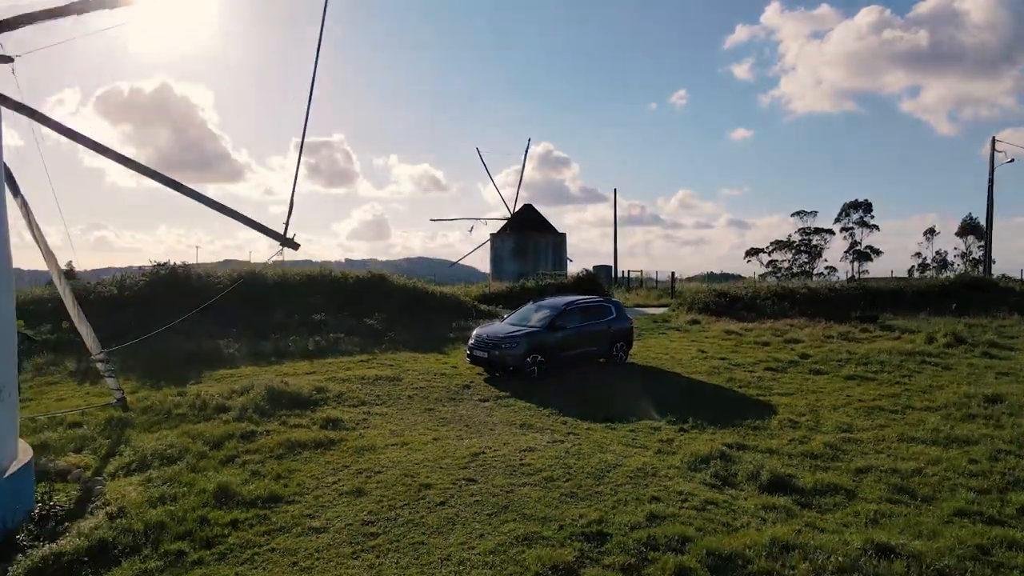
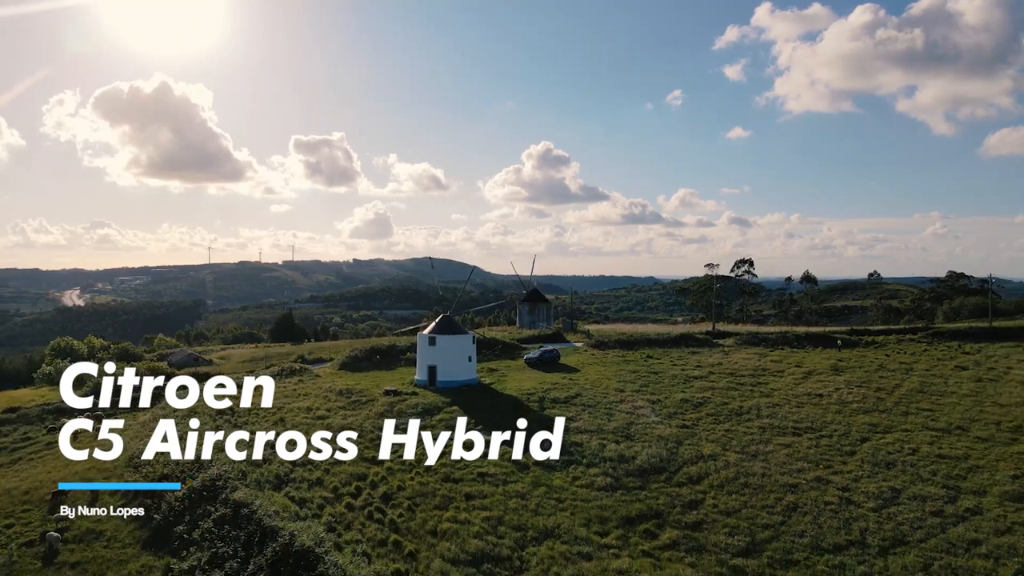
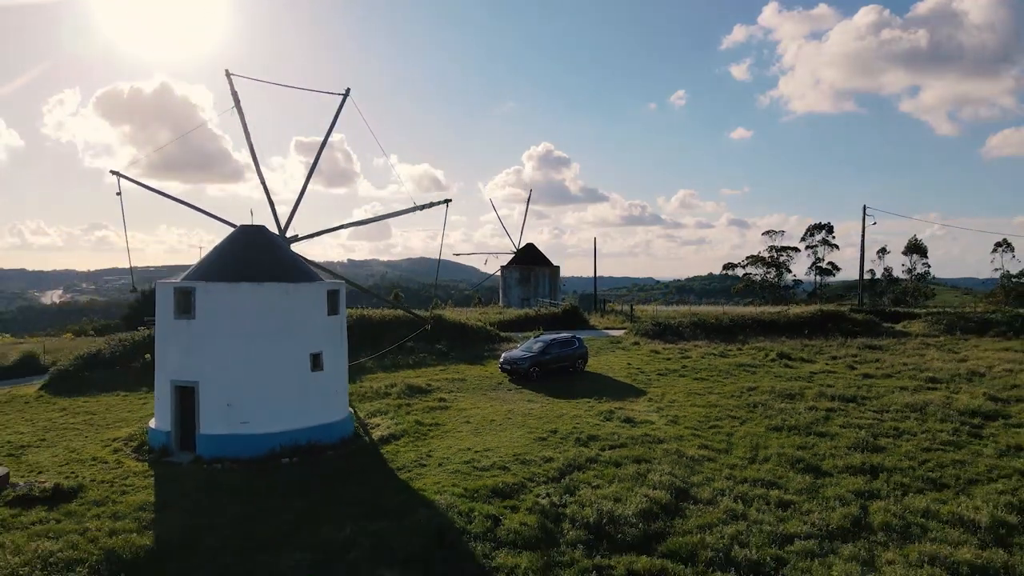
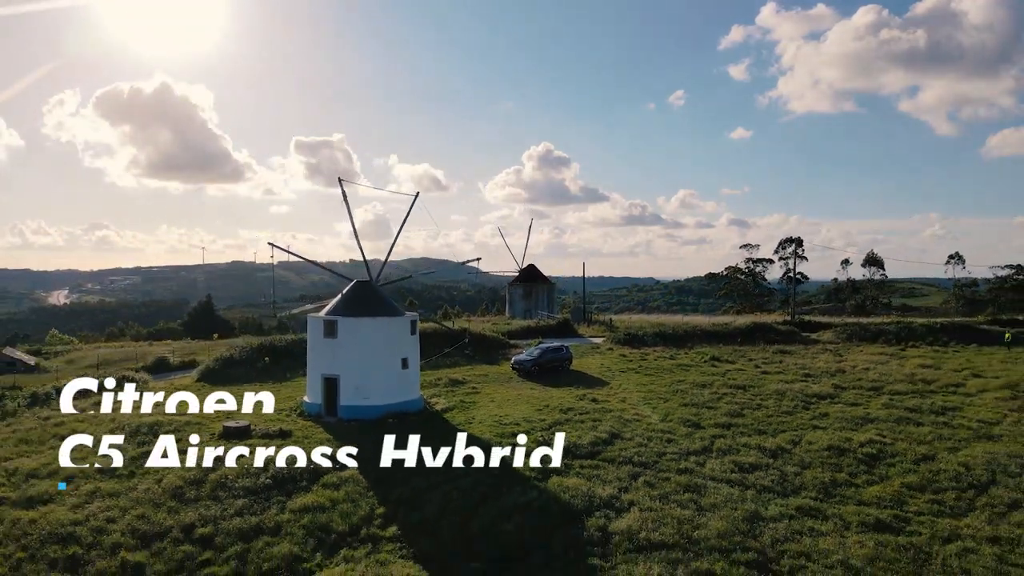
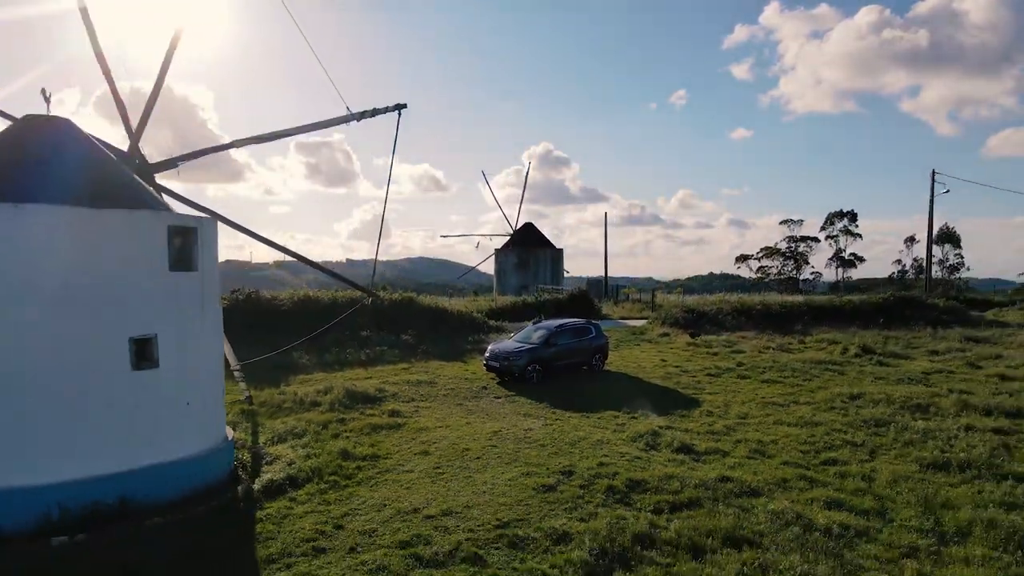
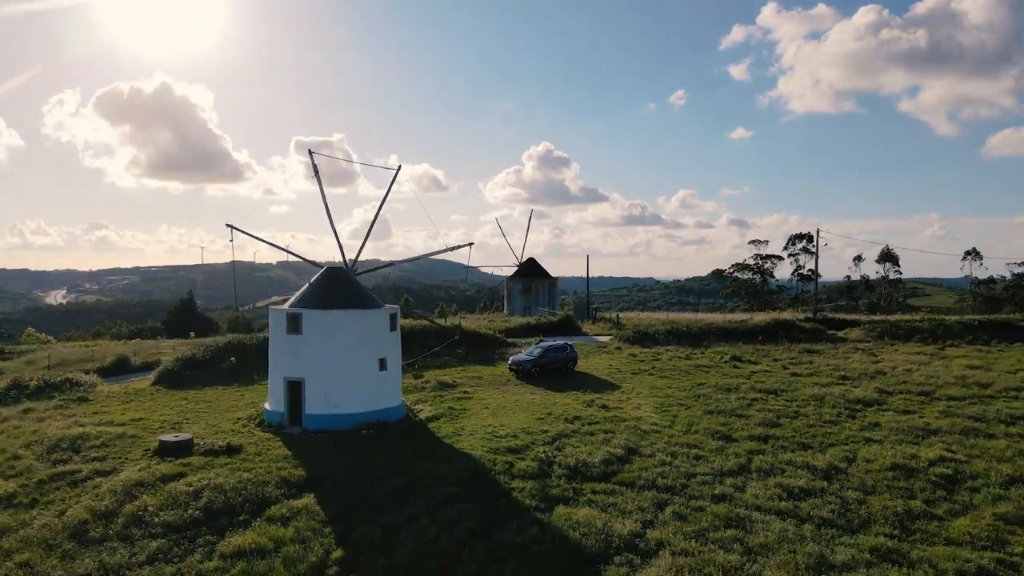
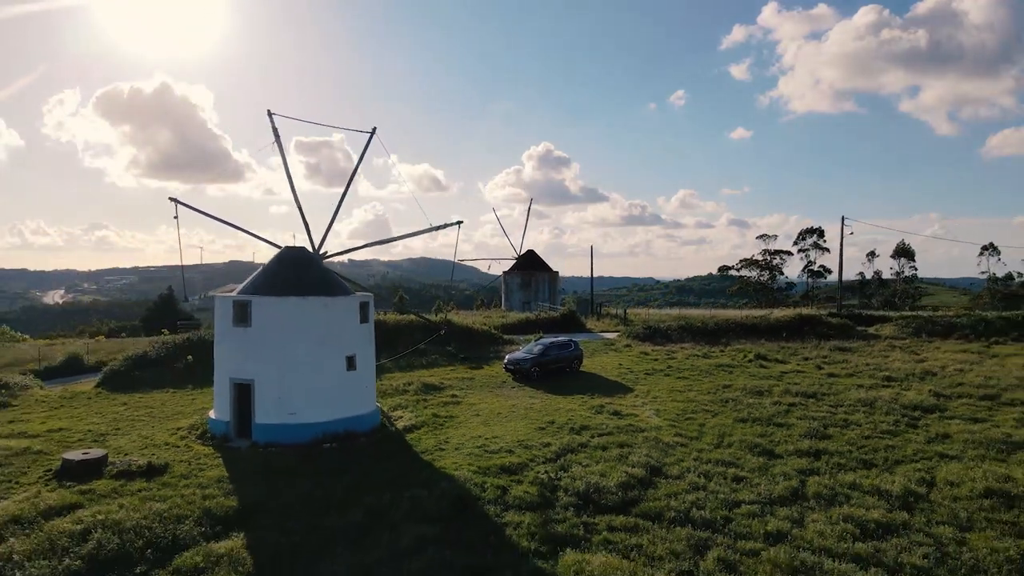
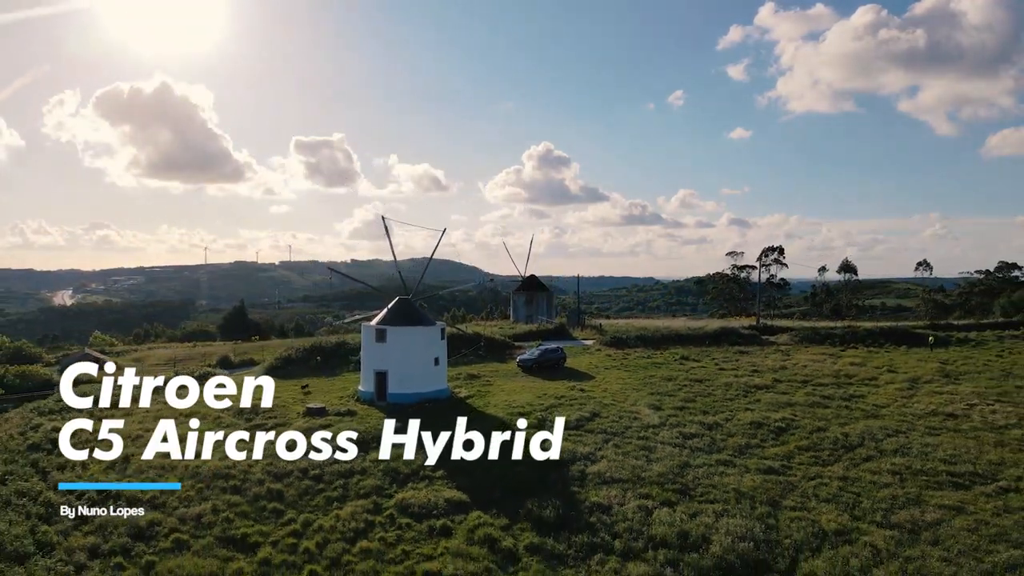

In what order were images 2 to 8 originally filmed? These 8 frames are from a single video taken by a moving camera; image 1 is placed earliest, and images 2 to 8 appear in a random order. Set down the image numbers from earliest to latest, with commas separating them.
5, 3, 7, 6, 4, 8, 2
